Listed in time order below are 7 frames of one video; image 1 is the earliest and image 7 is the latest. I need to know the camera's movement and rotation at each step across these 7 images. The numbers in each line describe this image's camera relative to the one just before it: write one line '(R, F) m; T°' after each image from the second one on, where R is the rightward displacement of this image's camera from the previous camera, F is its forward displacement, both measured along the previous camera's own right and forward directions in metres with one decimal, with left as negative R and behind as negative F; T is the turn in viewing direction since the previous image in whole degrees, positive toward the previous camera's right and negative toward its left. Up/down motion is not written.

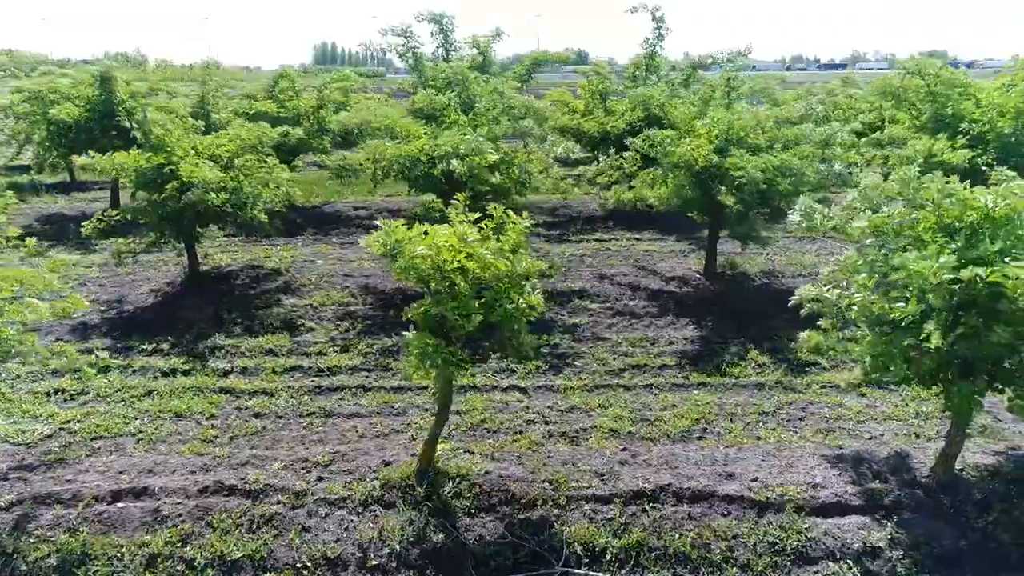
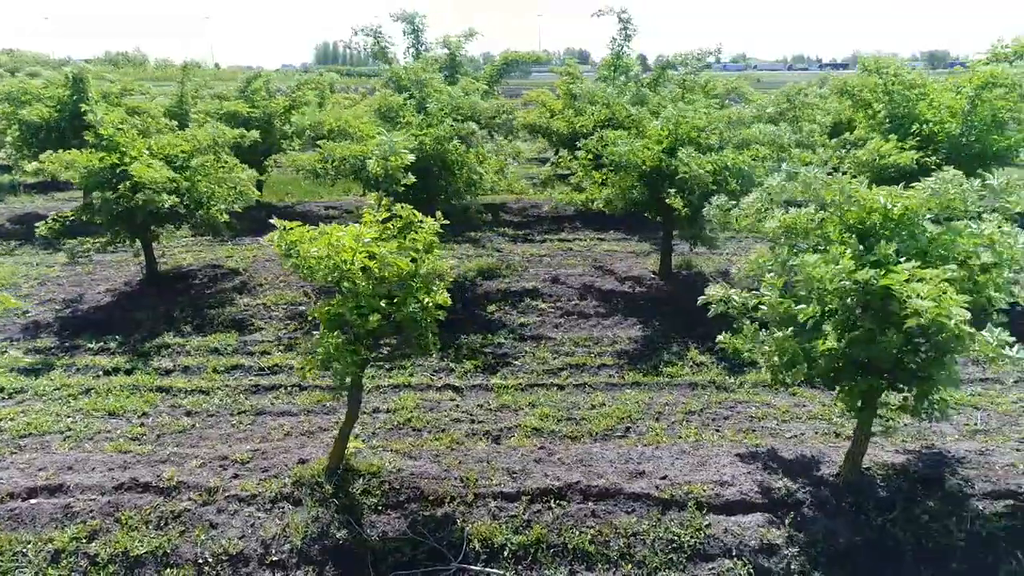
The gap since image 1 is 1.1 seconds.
(+0.6, -0.1) m; 0°
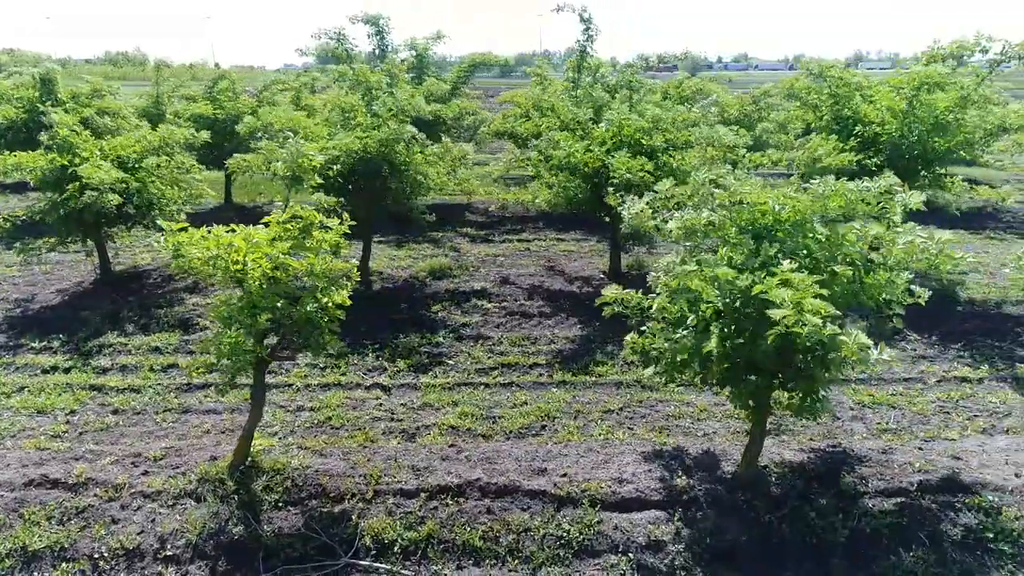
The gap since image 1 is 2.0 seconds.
(+0.6, -0.1) m; 0°
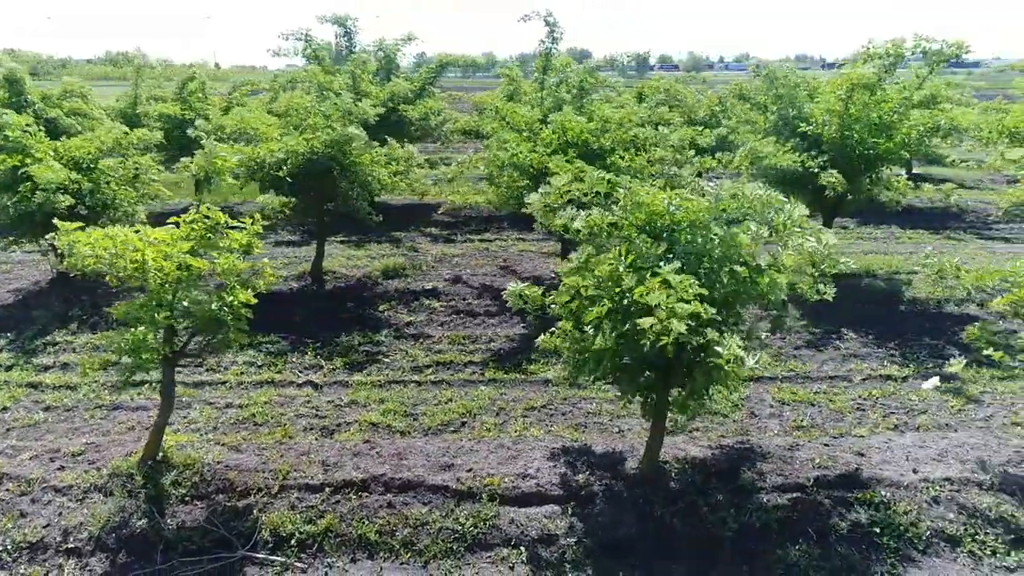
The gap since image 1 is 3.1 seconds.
(+0.6, -0.1) m; 0°
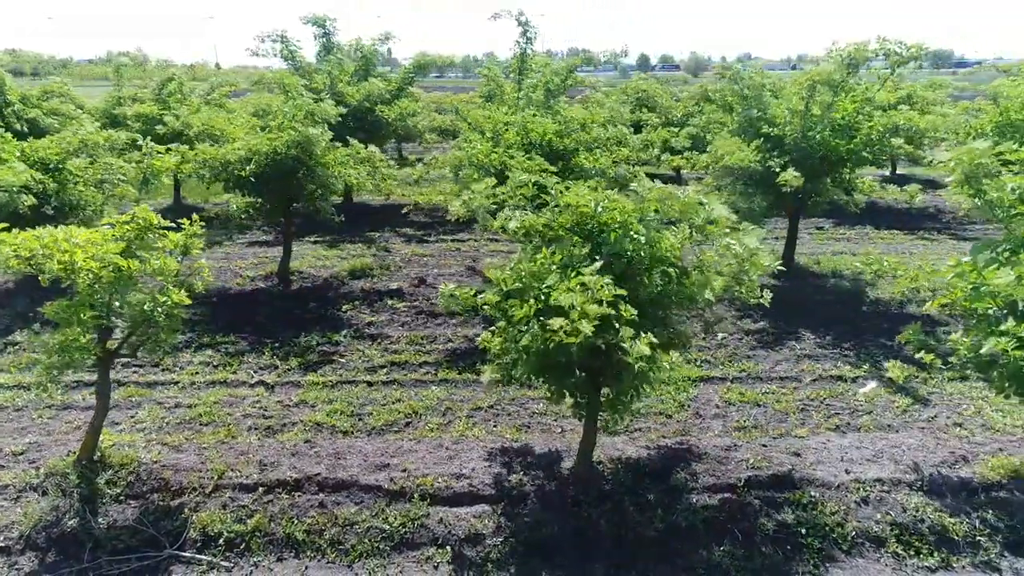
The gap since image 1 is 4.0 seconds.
(+0.4, 0.0) m; 0°
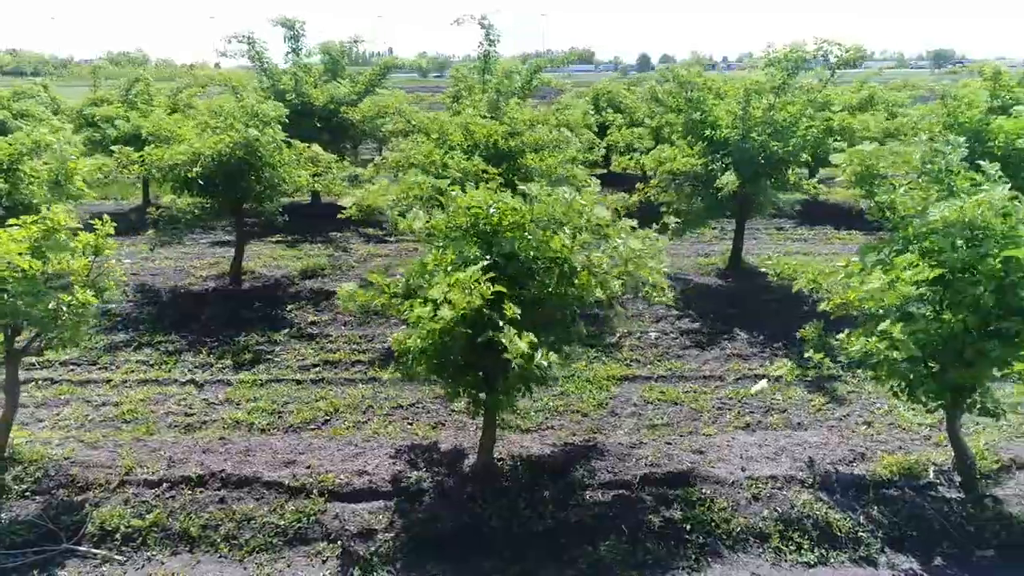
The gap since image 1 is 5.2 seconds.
(+0.6, -0.1) m; 0°
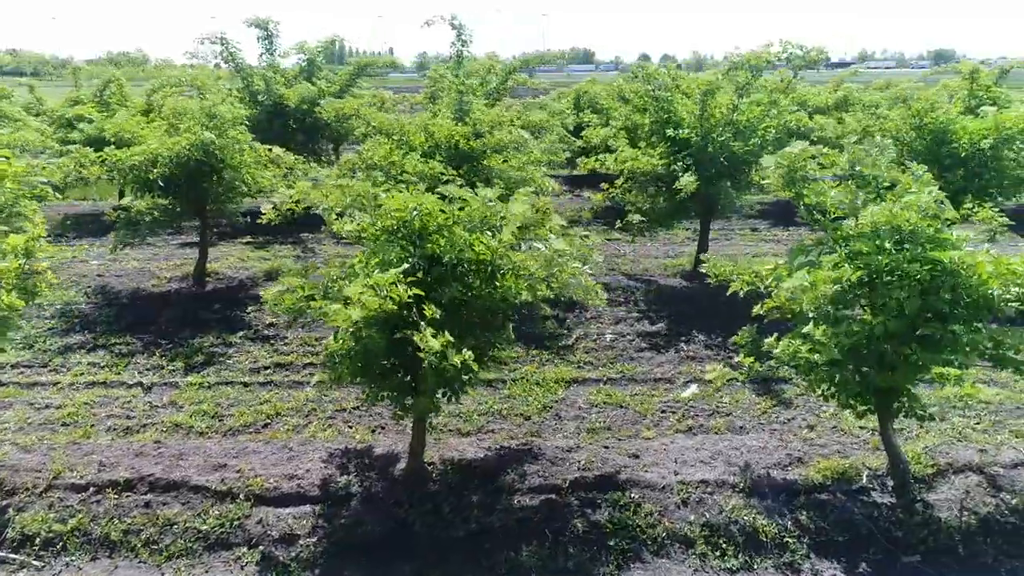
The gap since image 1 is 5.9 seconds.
(+0.4, 0.0) m; 0°
